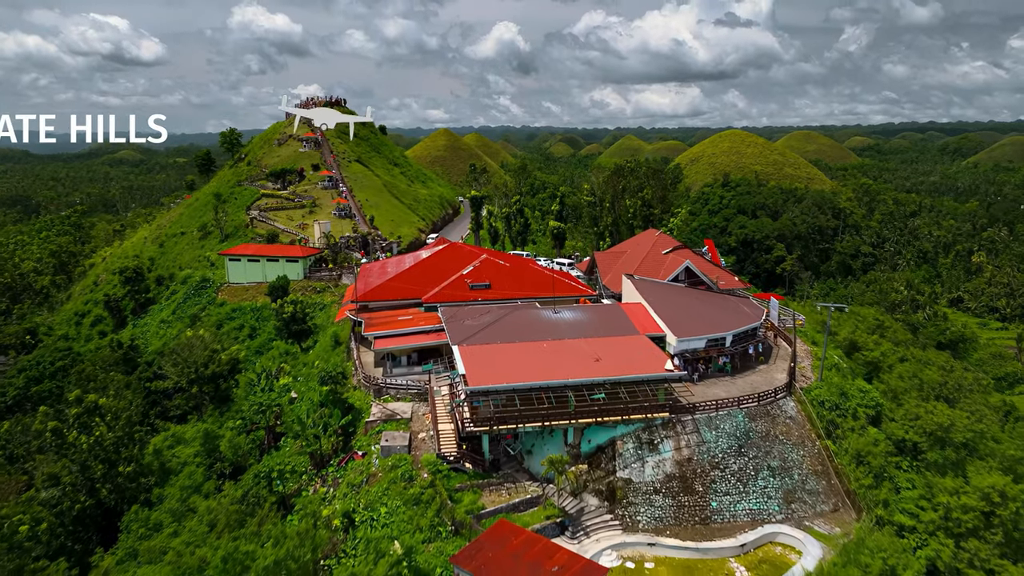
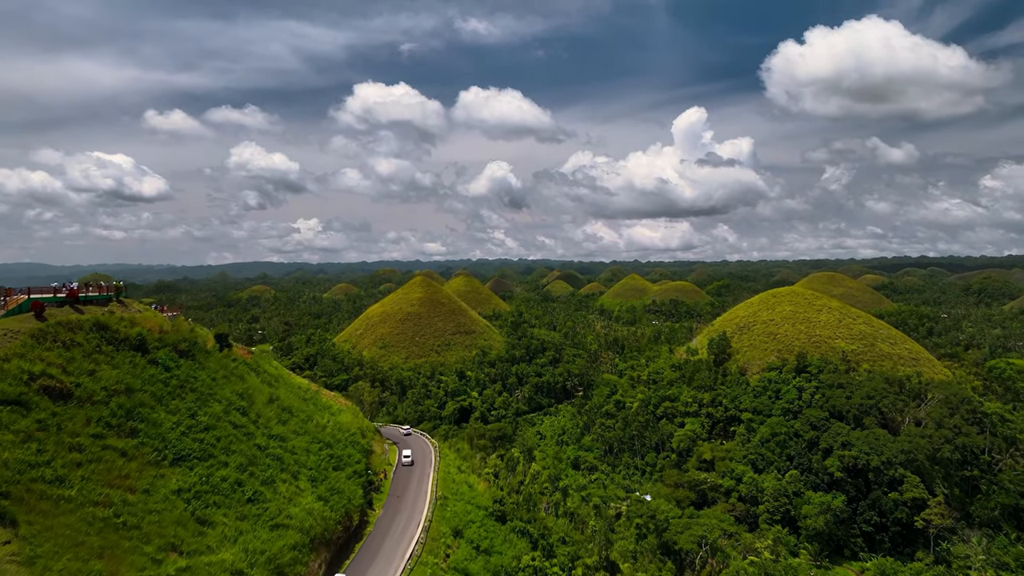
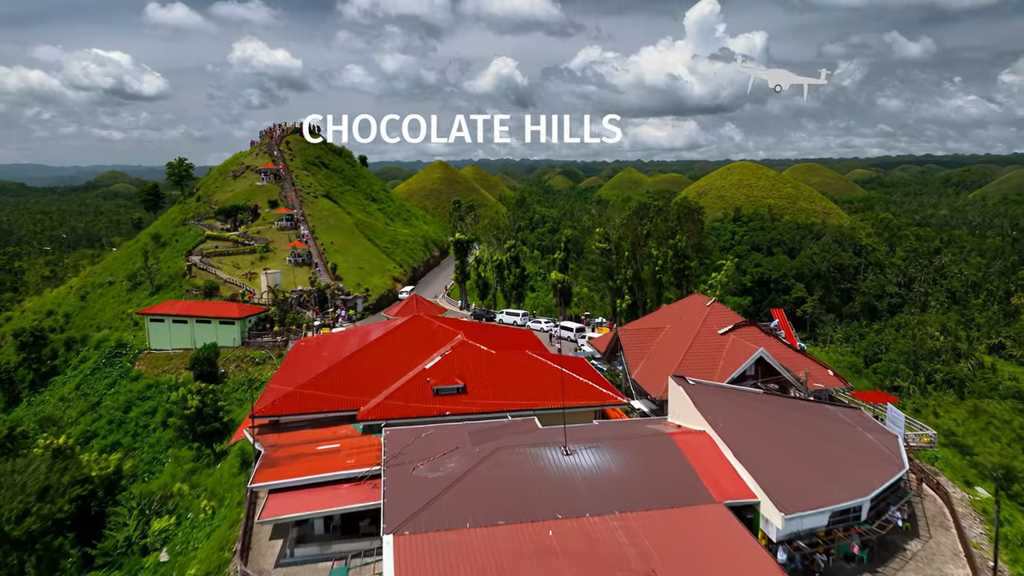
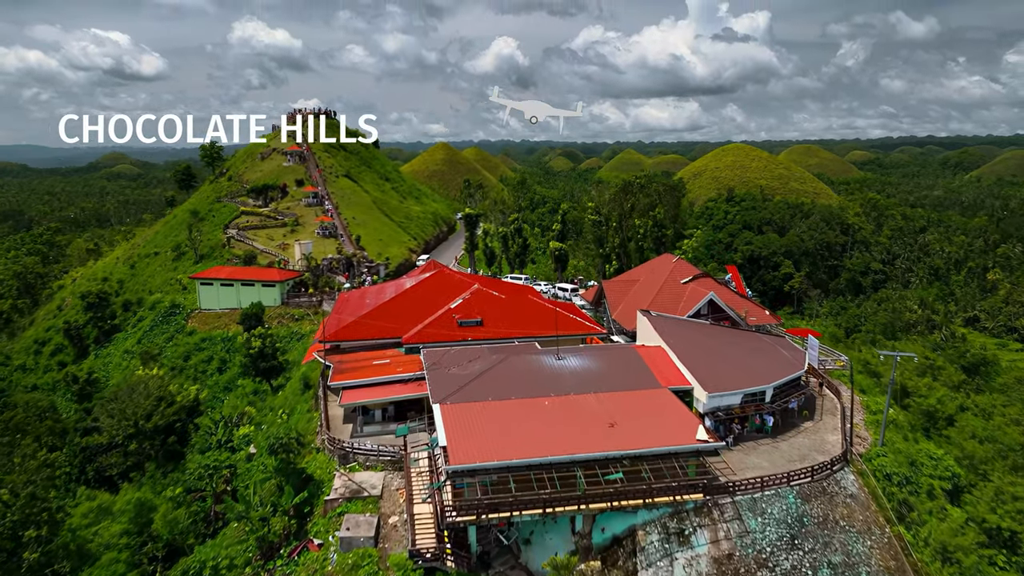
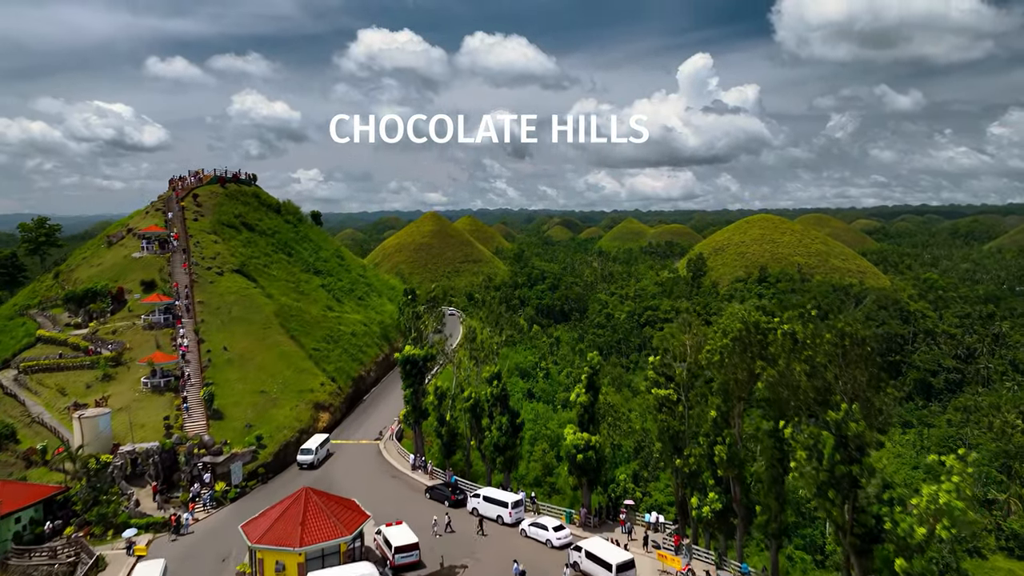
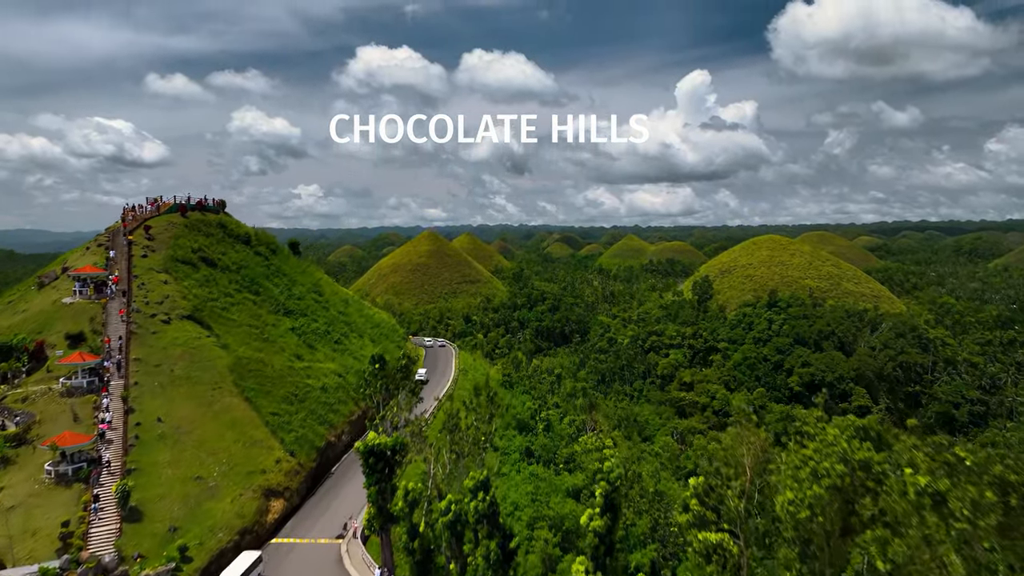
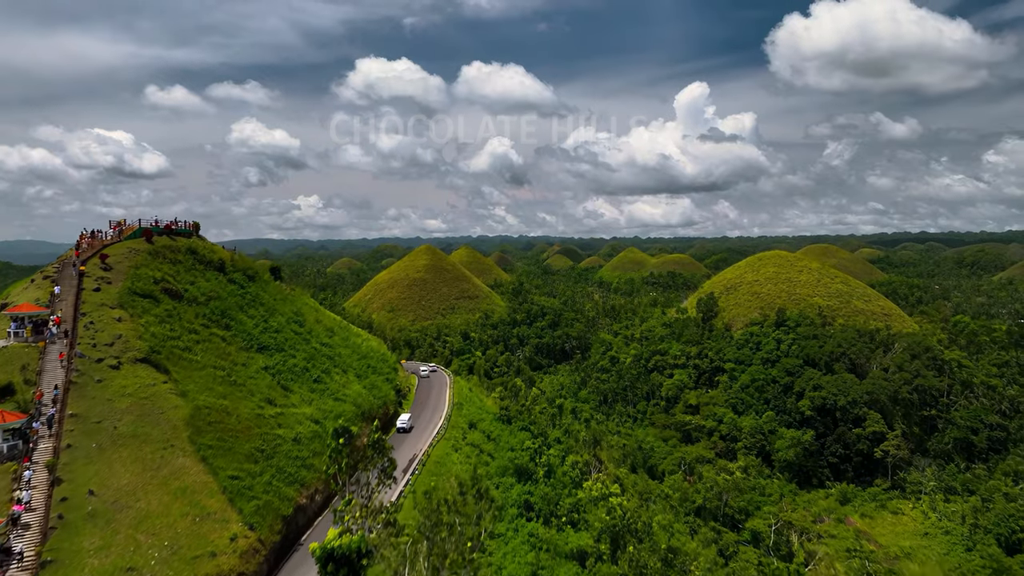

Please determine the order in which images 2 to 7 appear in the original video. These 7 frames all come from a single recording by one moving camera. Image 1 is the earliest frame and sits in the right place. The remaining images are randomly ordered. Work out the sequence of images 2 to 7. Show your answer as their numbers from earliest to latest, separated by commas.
4, 3, 5, 6, 7, 2
